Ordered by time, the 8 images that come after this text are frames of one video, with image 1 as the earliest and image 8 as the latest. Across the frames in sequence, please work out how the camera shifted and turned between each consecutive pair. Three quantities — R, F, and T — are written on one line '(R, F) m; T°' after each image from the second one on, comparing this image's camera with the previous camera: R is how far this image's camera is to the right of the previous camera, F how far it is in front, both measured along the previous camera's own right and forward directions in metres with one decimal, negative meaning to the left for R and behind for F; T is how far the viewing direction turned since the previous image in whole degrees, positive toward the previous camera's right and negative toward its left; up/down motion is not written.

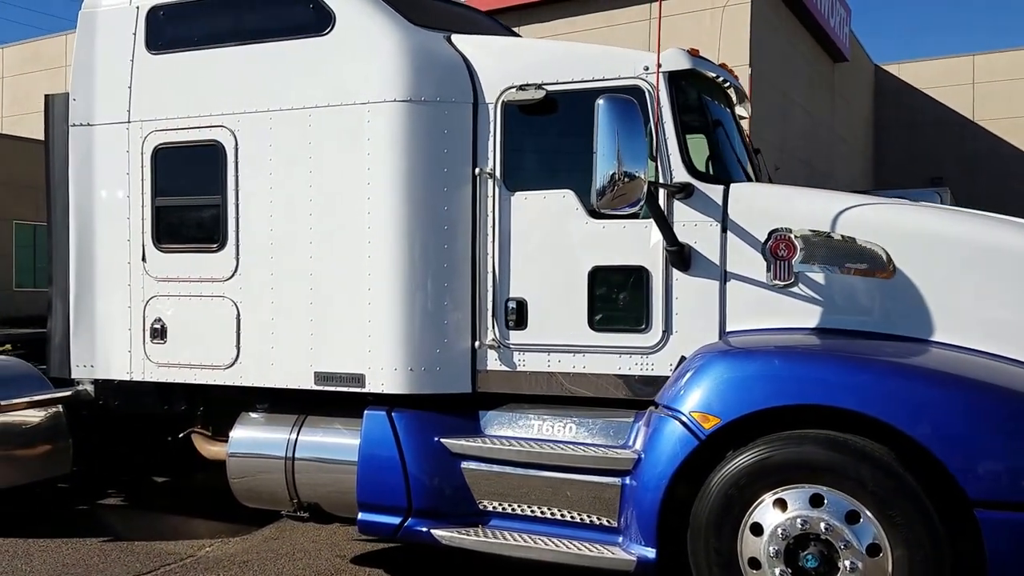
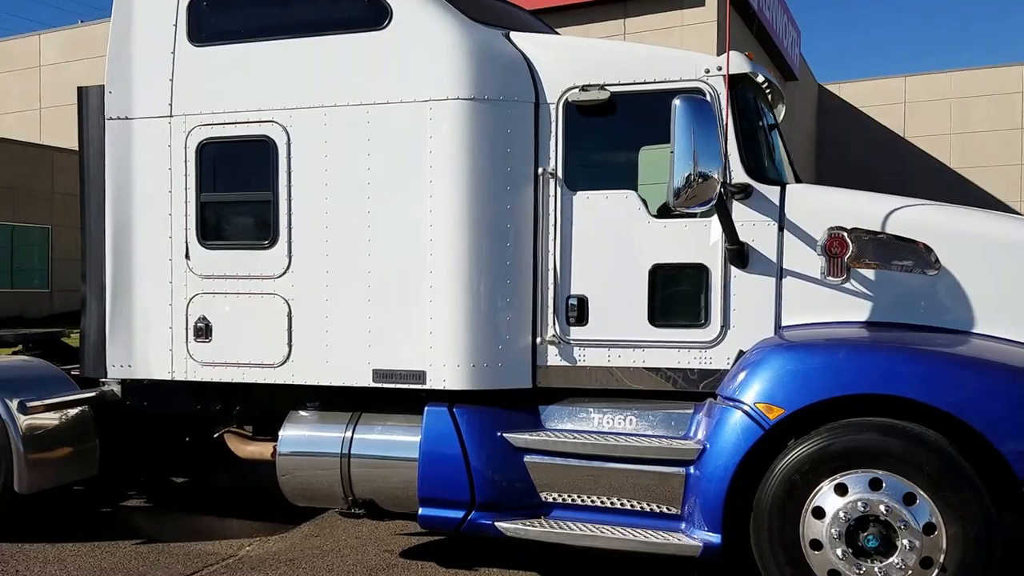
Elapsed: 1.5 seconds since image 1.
(-0.6, -0.1) m; +3°
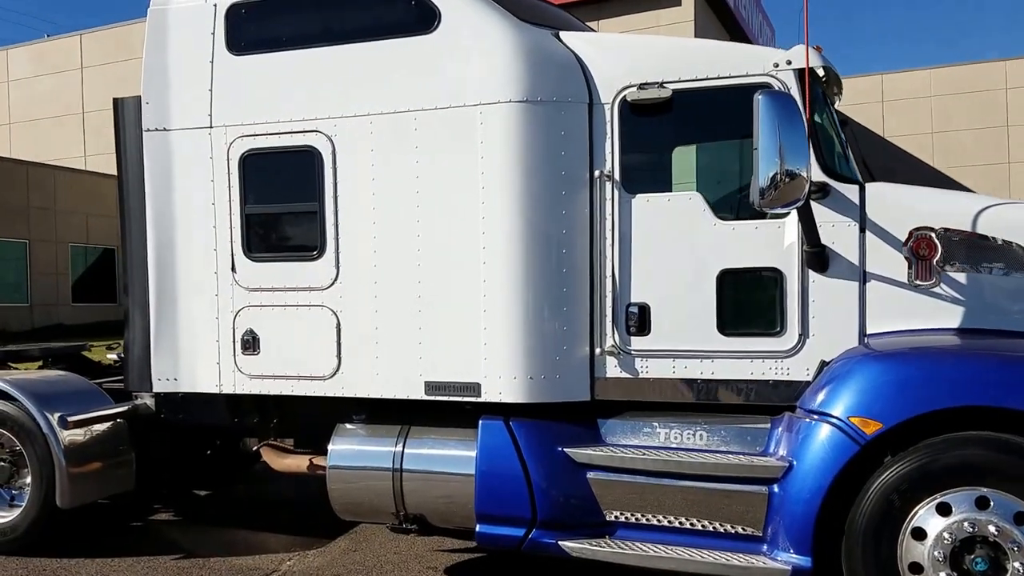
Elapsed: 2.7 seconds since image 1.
(-0.3, +0.2) m; -1°
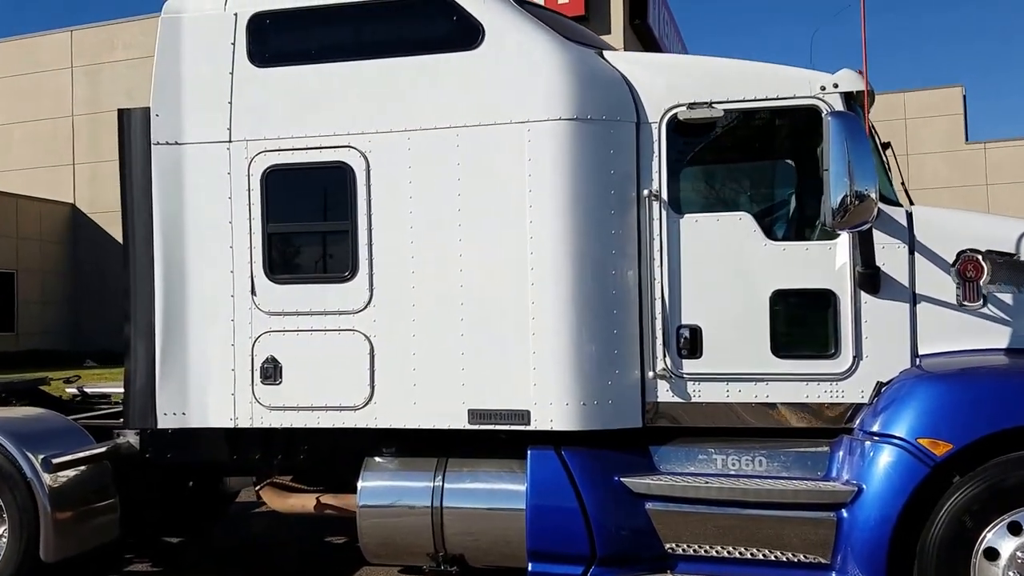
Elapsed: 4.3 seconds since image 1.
(-0.6, +0.2) m; +4°
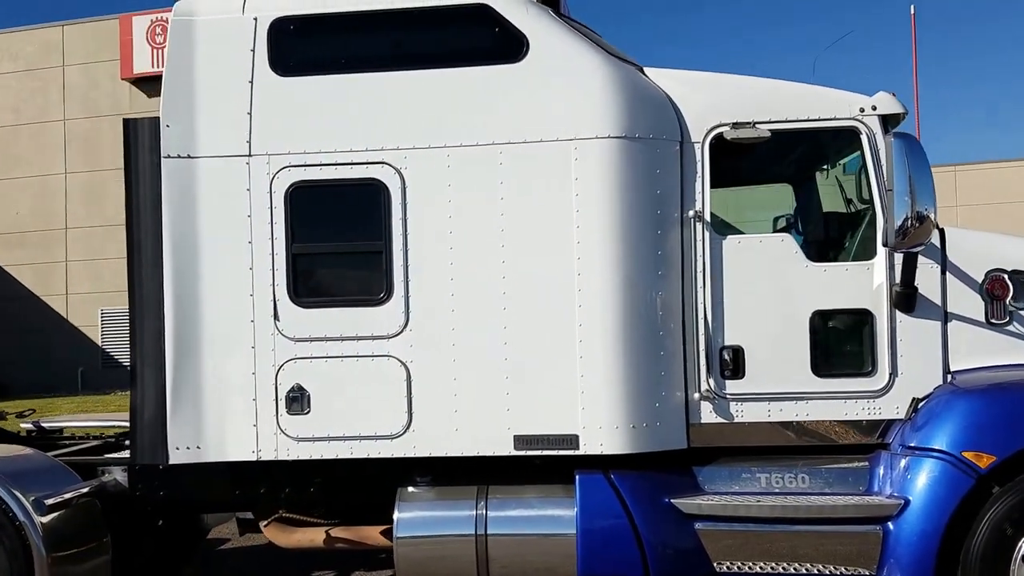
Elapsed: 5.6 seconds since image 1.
(-0.6, +0.1) m; +5°
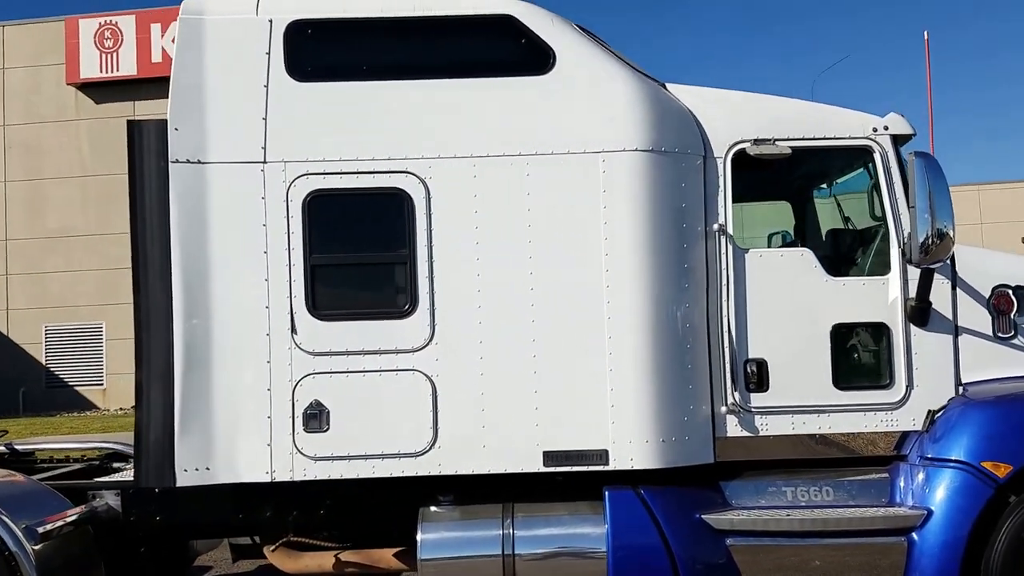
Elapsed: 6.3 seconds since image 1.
(-0.4, +0.1) m; +4°
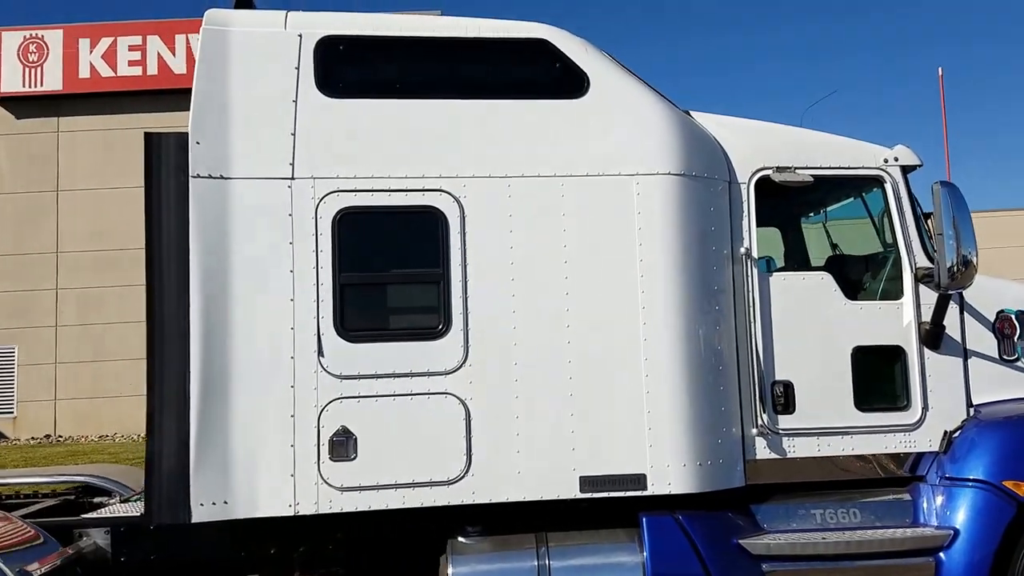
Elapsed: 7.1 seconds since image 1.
(-0.5, +0.1) m; +4°
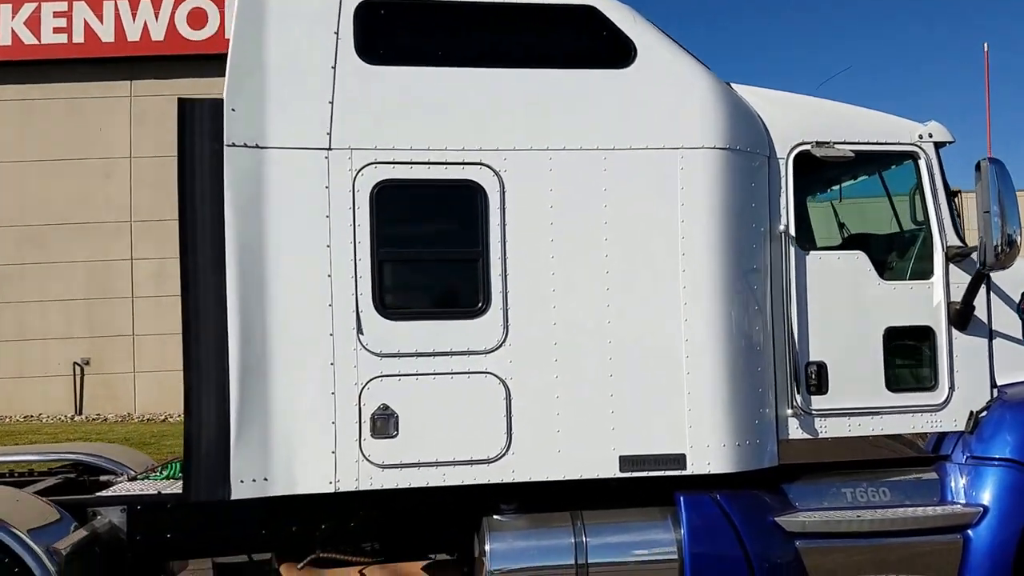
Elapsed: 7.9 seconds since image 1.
(-0.4, +0.1) m; +1°
